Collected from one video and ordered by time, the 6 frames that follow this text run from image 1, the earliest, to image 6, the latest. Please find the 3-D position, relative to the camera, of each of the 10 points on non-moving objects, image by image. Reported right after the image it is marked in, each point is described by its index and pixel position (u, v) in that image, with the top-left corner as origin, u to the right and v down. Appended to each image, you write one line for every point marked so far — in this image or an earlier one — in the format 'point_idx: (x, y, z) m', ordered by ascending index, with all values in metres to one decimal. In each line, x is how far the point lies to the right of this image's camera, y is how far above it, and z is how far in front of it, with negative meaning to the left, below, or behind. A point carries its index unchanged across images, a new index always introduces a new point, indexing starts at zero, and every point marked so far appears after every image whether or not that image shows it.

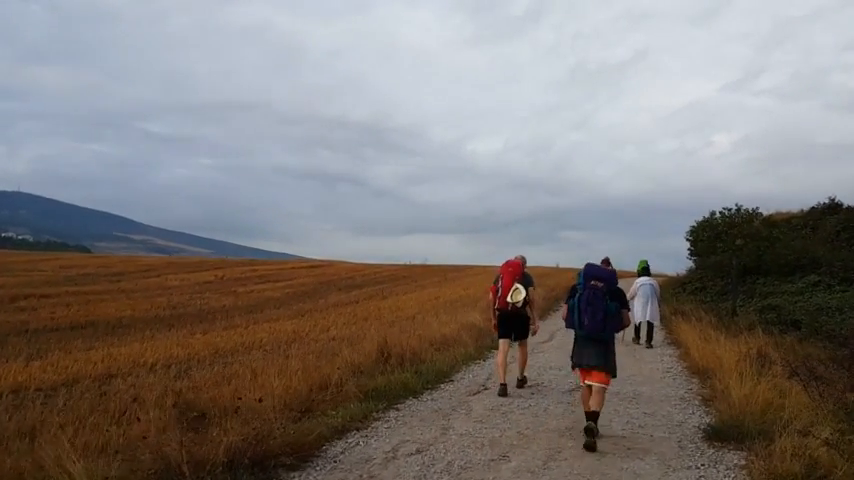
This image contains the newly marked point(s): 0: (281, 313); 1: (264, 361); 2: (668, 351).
0: (-4.0, -2.0, +19.4) m
1: (-2.6, -1.9, +11.4) m
2: (+5.2, -2.4, +15.7) m
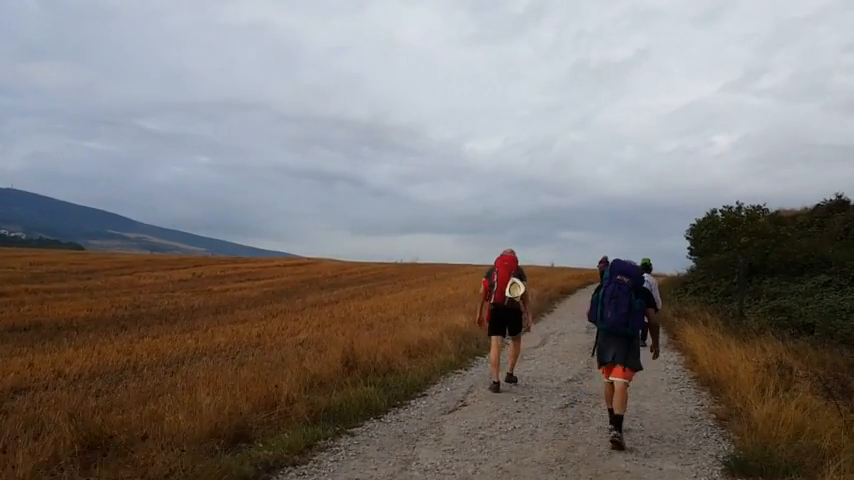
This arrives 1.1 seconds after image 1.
0: (-4.4, -1.9, +17.9) m
1: (-3.0, -1.8, +9.9) m
2: (+4.8, -2.3, +14.2) m
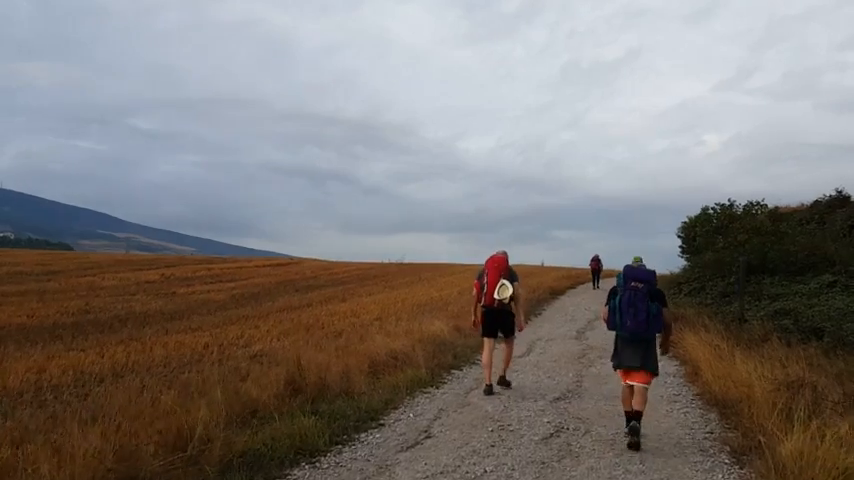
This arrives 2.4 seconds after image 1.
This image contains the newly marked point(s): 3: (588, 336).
0: (-5.0, -1.8, +16.2) m
1: (-3.5, -1.8, +8.3) m
2: (+4.3, -2.3, +12.7) m
3: (+3.9, -2.3, +17.4) m
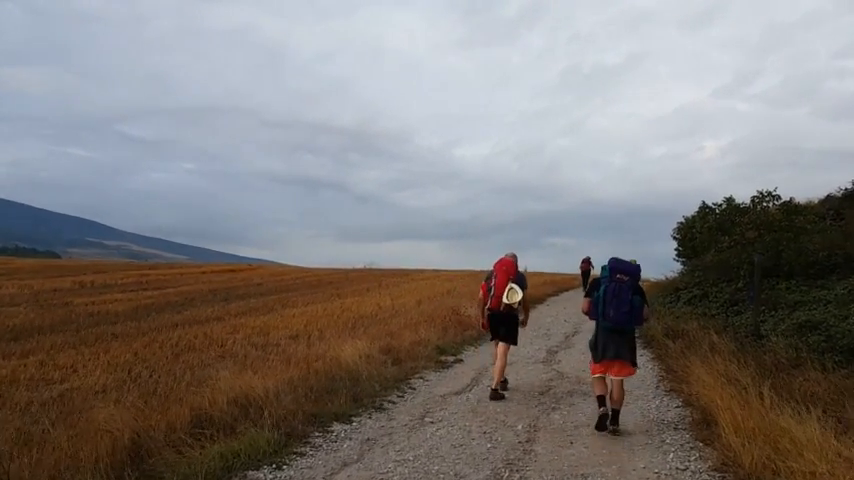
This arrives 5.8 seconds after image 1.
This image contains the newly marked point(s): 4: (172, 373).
0: (-6.4, -1.7, +12.2) m
1: (-4.8, -1.6, +4.3) m
2: (+2.9, -2.1, +8.7) m
3: (+2.5, -2.2, +13.4) m
4: (-3.5, -1.8, +9.8) m
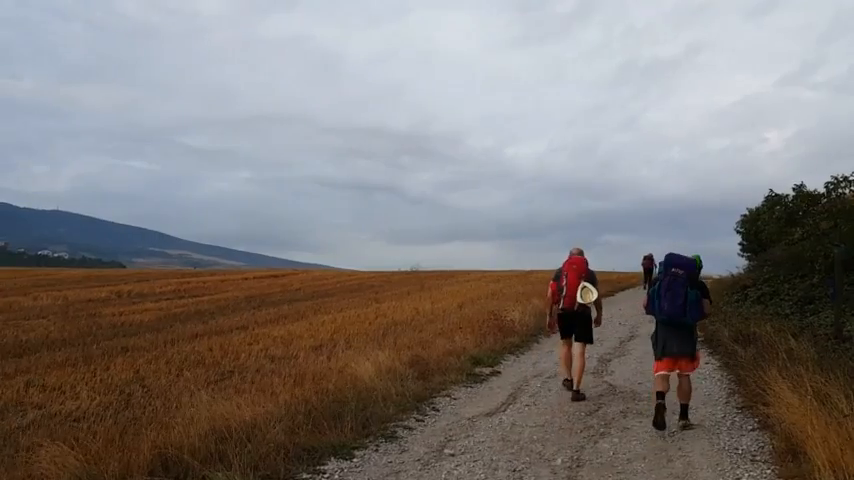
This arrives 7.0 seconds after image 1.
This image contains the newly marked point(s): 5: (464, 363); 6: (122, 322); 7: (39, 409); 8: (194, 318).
0: (-5.9, -1.9, +11.3) m
1: (-4.9, -1.7, +3.3) m
2: (+3.1, -2.0, +7.2) m
3: (+3.1, -2.1, +11.9) m
4: (-3.2, -1.8, +8.8) m
5: (+0.6, -1.9, +11.1) m
6: (-7.3, -2.0, +17.4) m
7: (-4.2, -1.8, +7.9) m
8: (-5.9, -2.0, +18.1) m
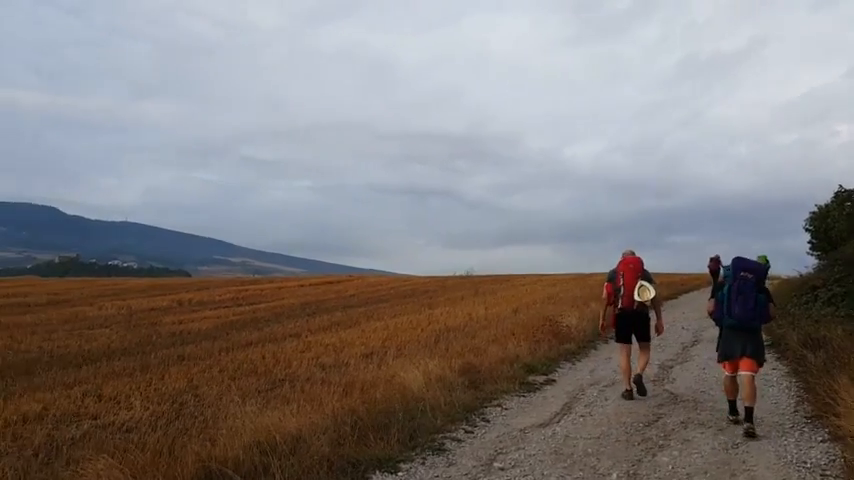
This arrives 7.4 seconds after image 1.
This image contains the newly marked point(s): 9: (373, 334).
0: (-5.1, -2.0, +11.6) m
1: (-4.7, -1.8, +3.5) m
2: (+3.6, -2.0, +6.7) m
3: (+3.9, -2.1, +11.4) m
4: (-2.6, -2.0, +8.8) m
5: (+1.4, -2.0, +10.8) m
6: (-6.0, -2.2, +17.8) m
7: (-3.7, -2.0, +8.0) m
8: (-4.5, -2.2, +18.4) m
9: (-1.2, -2.0, +15.5) m
